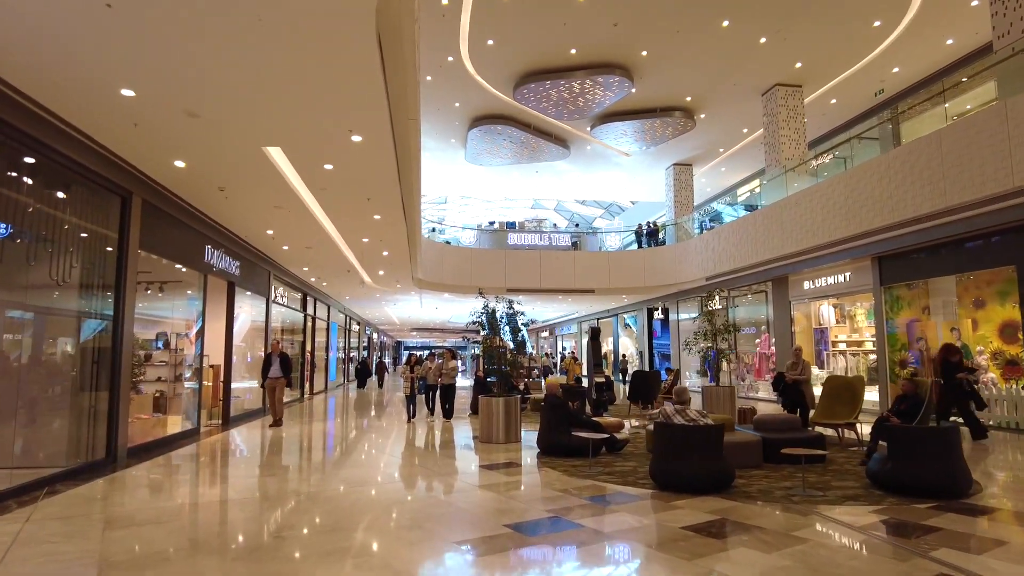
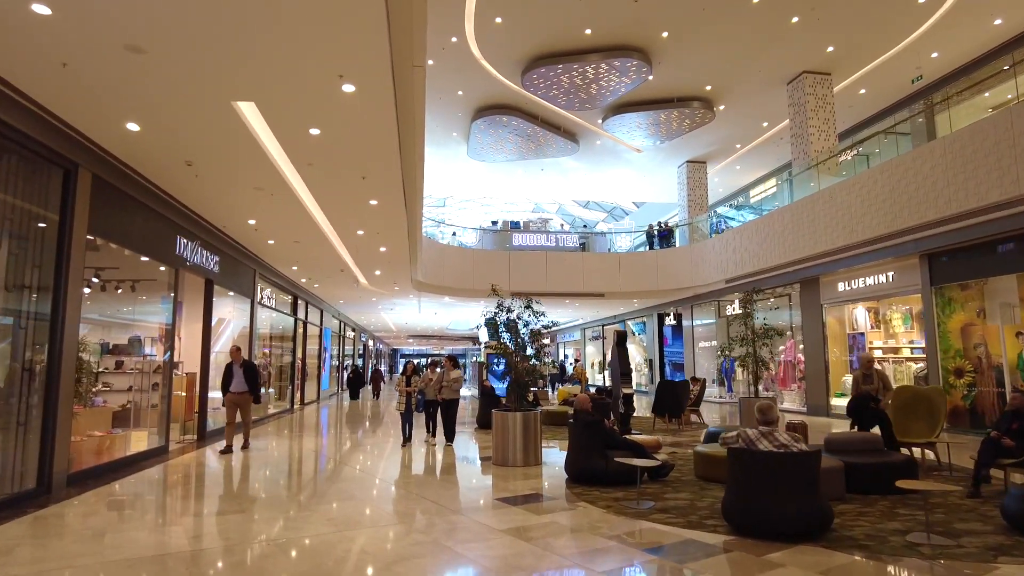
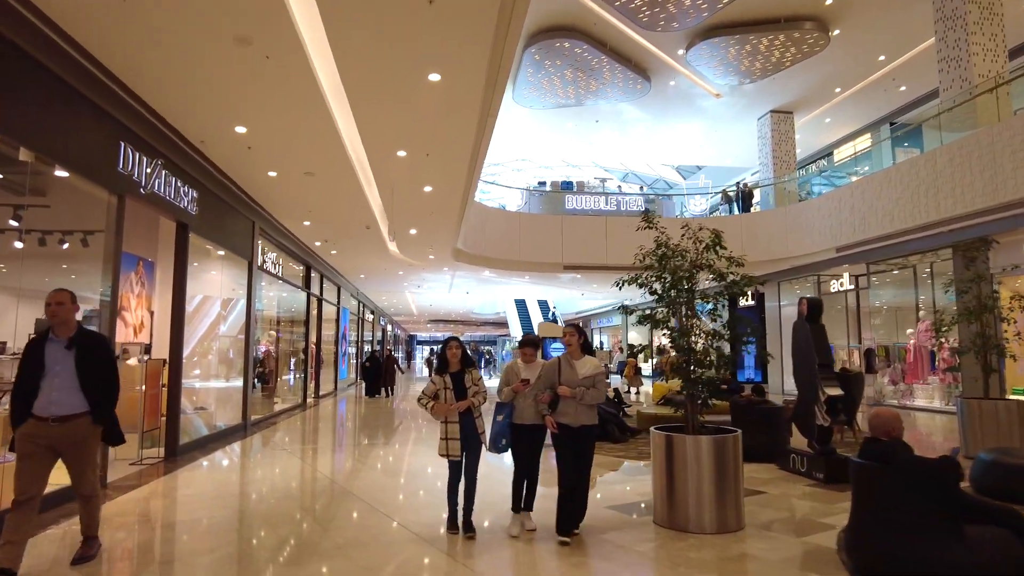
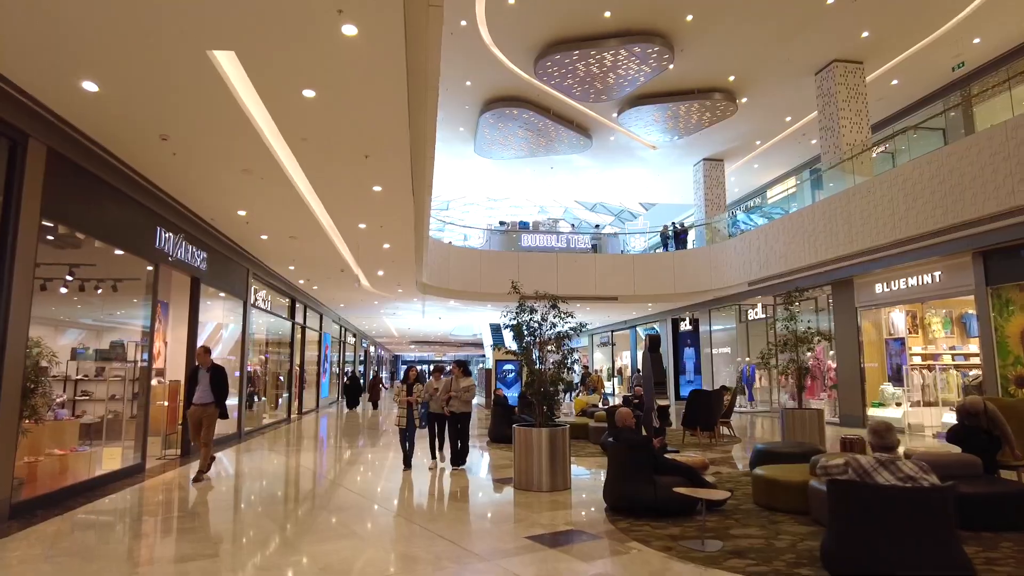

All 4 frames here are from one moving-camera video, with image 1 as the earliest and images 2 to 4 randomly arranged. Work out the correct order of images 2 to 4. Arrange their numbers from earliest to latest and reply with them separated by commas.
2, 4, 3
